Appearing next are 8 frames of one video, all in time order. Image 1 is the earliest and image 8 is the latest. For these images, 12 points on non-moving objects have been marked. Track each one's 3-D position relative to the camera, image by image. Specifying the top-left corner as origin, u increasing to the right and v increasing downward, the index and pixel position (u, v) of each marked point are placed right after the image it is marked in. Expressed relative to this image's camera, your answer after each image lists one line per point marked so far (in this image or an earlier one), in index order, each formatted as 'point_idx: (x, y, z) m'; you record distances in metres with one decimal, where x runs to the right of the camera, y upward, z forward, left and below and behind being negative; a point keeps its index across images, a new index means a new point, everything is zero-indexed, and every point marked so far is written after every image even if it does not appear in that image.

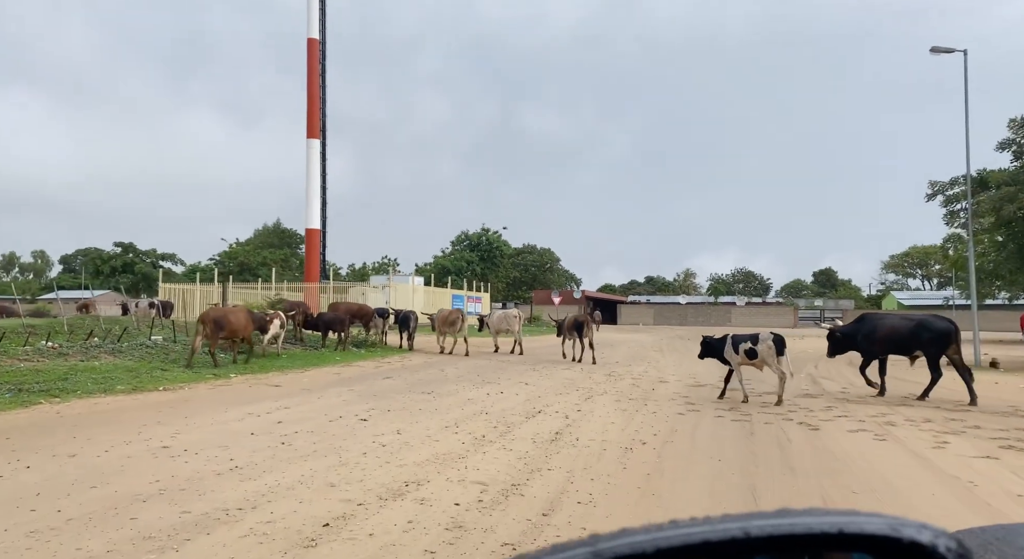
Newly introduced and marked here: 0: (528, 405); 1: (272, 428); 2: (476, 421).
0: (+0.2, -1.7, +11.4) m
1: (-2.6, -1.6, +8.9) m
2: (-0.4, -1.6, +9.5) m
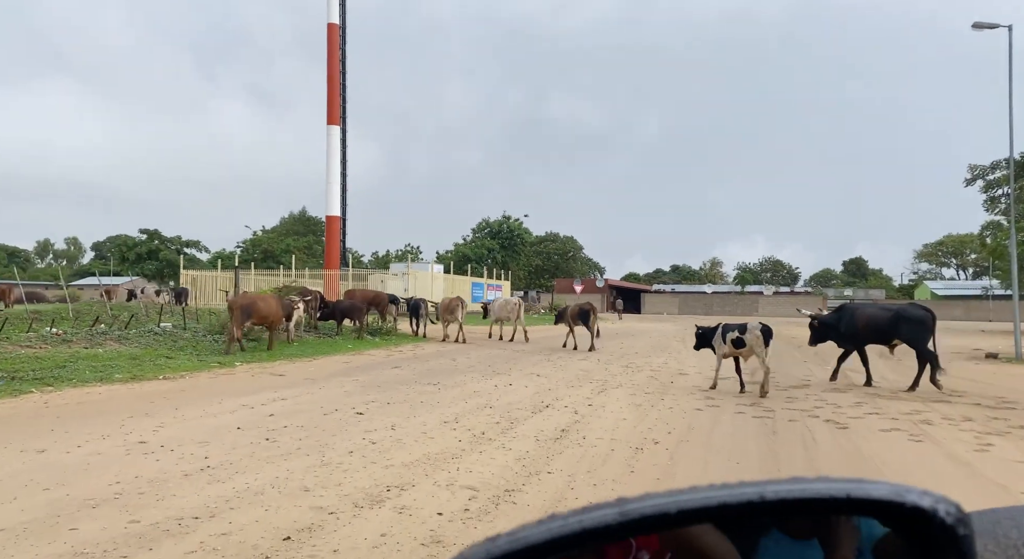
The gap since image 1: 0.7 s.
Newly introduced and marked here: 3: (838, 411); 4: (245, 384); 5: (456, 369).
0: (+0.3, -1.6, +10.8) m
1: (-2.5, -1.4, +8.4) m
2: (-0.4, -1.5, +9.0) m
3: (+4.2, -1.7, +10.8) m
4: (-3.9, -1.5, +12.2) m
5: (-1.0, -1.6, +15.2) m
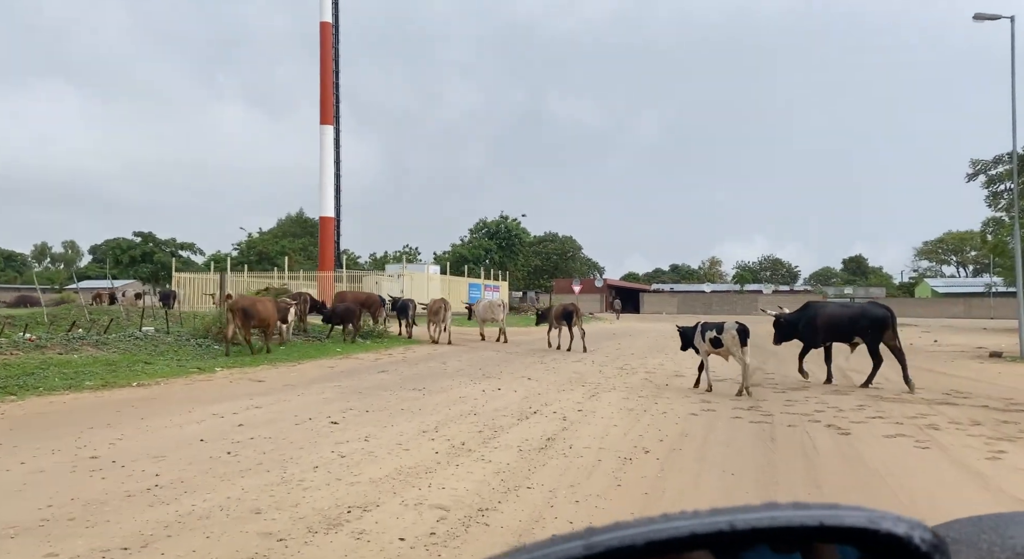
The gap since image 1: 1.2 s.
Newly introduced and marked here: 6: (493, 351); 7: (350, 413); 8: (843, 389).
0: (+0.1, -1.6, +10.3) m
1: (-2.7, -1.5, +7.9) m
2: (-0.5, -1.5, +8.5) m
3: (+4.1, -1.7, +10.3) m
4: (-4.1, -1.6, +11.7) m
5: (-1.2, -1.6, +14.7) m
6: (-0.4, -1.7, +19.9) m
7: (-1.8, -1.5, +9.2) m
8: (+5.3, -1.7, +13.3) m
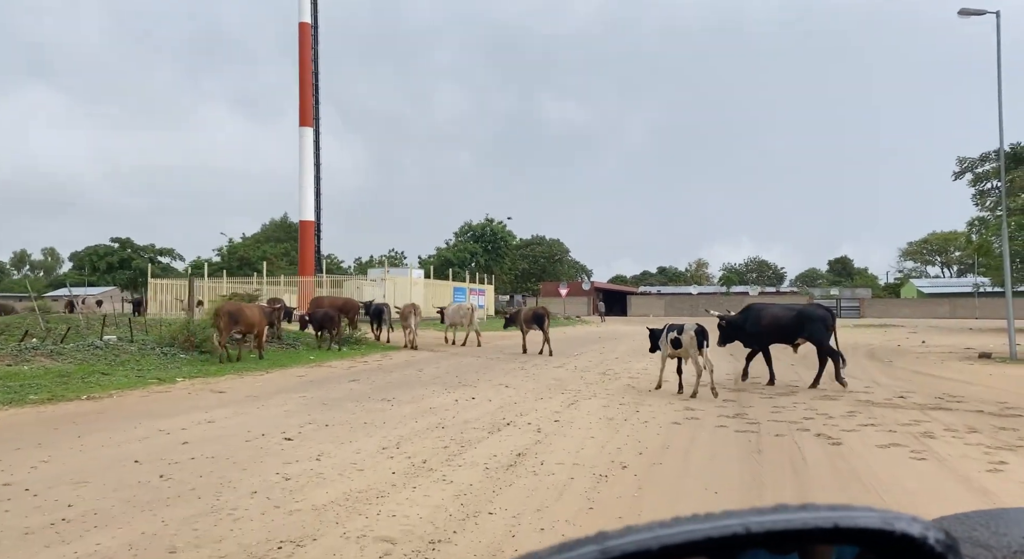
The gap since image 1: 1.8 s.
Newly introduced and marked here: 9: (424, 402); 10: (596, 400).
0: (-0.2, -1.6, +9.7) m
1: (-3.0, -1.5, +7.3) m
2: (-0.8, -1.5, +7.9) m
3: (+3.7, -1.7, +9.8) m
4: (-4.4, -1.6, +11.1) m
5: (-1.6, -1.7, +14.0) m
6: (-0.9, -1.8, +19.2) m
7: (-2.1, -1.5, +8.6) m
8: (+4.9, -1.8, +12.8) m
9: (-1.2, -1.6, +10.9) m
10: (+1.2, -1.7, +11.6) m
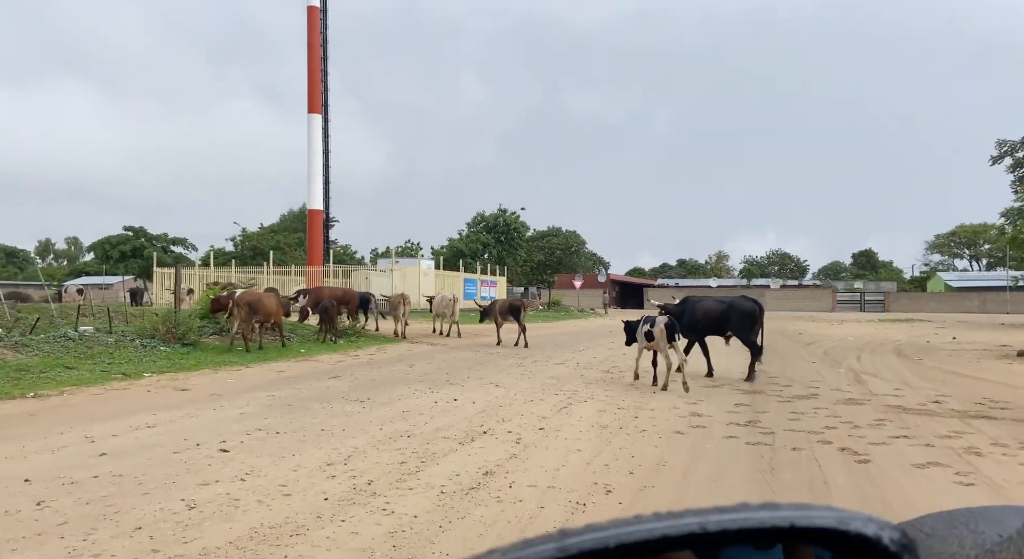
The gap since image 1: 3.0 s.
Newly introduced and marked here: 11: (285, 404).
0: (-0.4, -1.5, +8.6) m
1: (-3.2, -1.4, +6.2) m
2: (-1.1, -1.4, +6.8) m
3: (+3.5, -1.6, +8.6) m
4: (-4.6, -1.5, +10.1) m
5: (-1.7, -1.5, +13.0) m
6: (-0.9, -1.6, +18.1) m
7: (-2.3, -1.4, +7.5) m
8: (+4.8, -1.6, +11.5) m
9: (-1.3, -1.5, +9.8) m
10: (+1.0, -1.6, +10.4) m
11: (-2.7, -1.5, +9.9) m
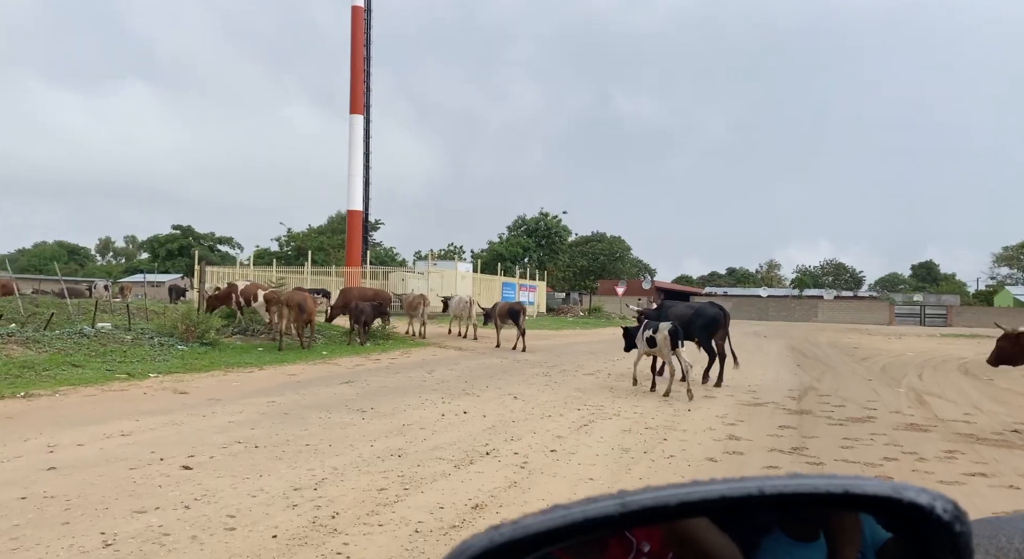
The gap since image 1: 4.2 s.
0: (-0.3, -1.5, +7.7) m
1: (-3.3, -1.3, +5.5) m
2: (-1.1, -1.4, +5.9) m
3: (+3.6, -1.7, +7.4) m
4: (-4.4, -1.4, +9.4) m
5: (-1.3, -1.6, +12.1) m
6: (-0.2, -1.6, +17.3) m
7: (-2.3, -1.4, +6.7) m
8: (+5.1, -1.8, +10.4) m
9: (-1.2, -1.5, +9.0) m
10: (+1.2, -1.6, +9.5) m
11: (-2.5, -1.5, +9.1) m
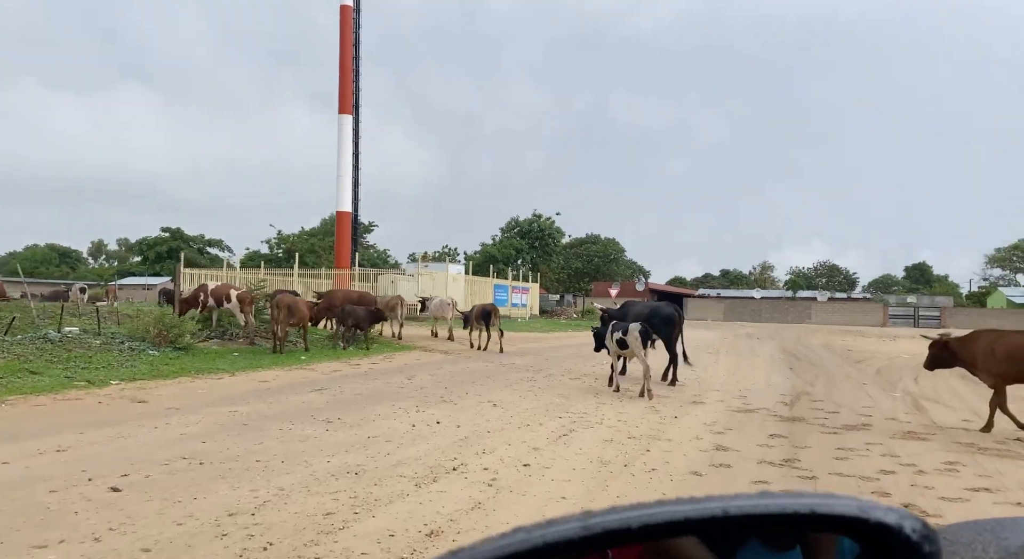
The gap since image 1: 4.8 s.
0: (-0.5, -1.5, +7.2) m
1: (-3.5, -1.3, +4.9) m
2: (-1.3, -1.4, +5.4) m
3: (+3.4, -1.7, +6.9) m
4: (-4.7, -1.4, +8.8) m
5: (-1.6, -1.6, +11.6) m
6: (-0.5, -1.7, +16.7) m
7: (-2.5, -1.4, +6.2) m
8: (+4.8, -1.8, +9.8) m
9: (-1.4, -1.5, +8.5) m
10: (+0.9, -1.6, +8.9) m
11: (-2.8, -1.5, +8.5) m
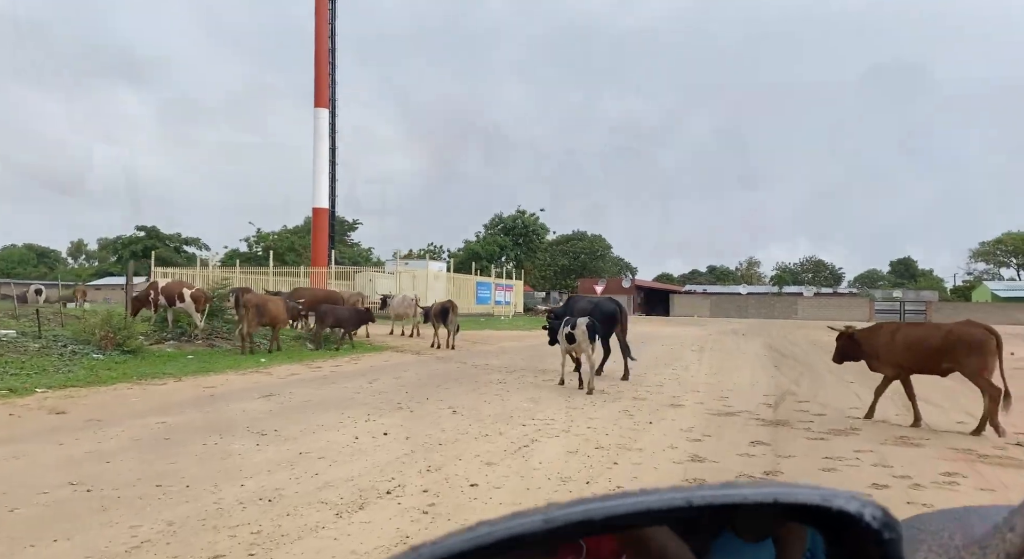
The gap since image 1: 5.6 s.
0: (-0.9, -1.5, +6.3) m
1: (-3.9, -1.3, +4.0) m
2: (-1.7, -1.4, +4.5) m
3: (+3.0, -1.6, +6.1) m
4: (-5.1, -1.4, +7.9) m
5: (-2.1, -1.5, +10.7) m
6: (-1.1, -1.6, +15.9) m
7: (-2.9, -1.4, +5.3) m
8: (+4.4, -1.7, +9.1) m
9: (-1.8, -1.5, +7.6) m
10: (+0.5, -1.6, +8.1) m
11: (-3.2, -1.5, +7.6) m
